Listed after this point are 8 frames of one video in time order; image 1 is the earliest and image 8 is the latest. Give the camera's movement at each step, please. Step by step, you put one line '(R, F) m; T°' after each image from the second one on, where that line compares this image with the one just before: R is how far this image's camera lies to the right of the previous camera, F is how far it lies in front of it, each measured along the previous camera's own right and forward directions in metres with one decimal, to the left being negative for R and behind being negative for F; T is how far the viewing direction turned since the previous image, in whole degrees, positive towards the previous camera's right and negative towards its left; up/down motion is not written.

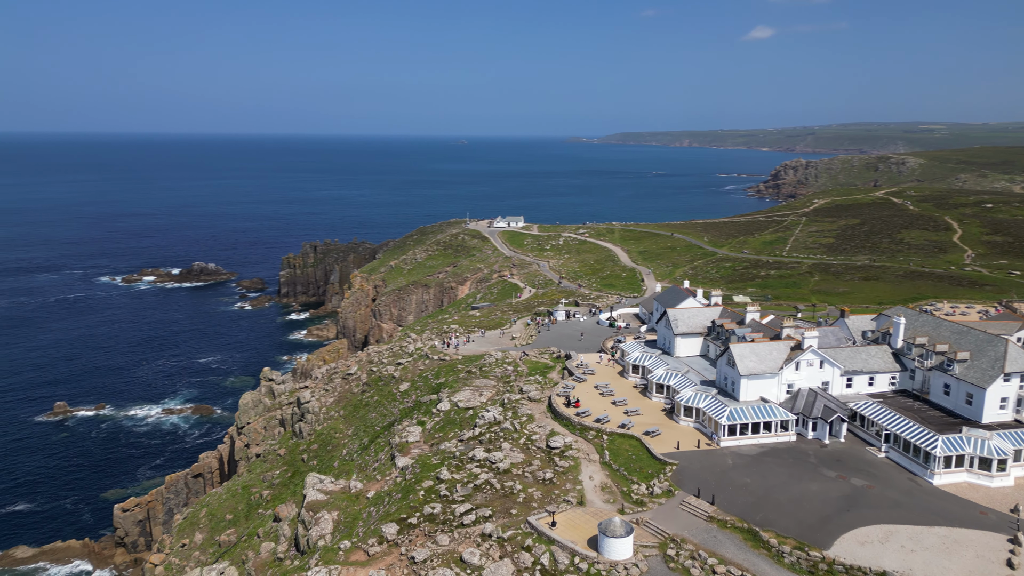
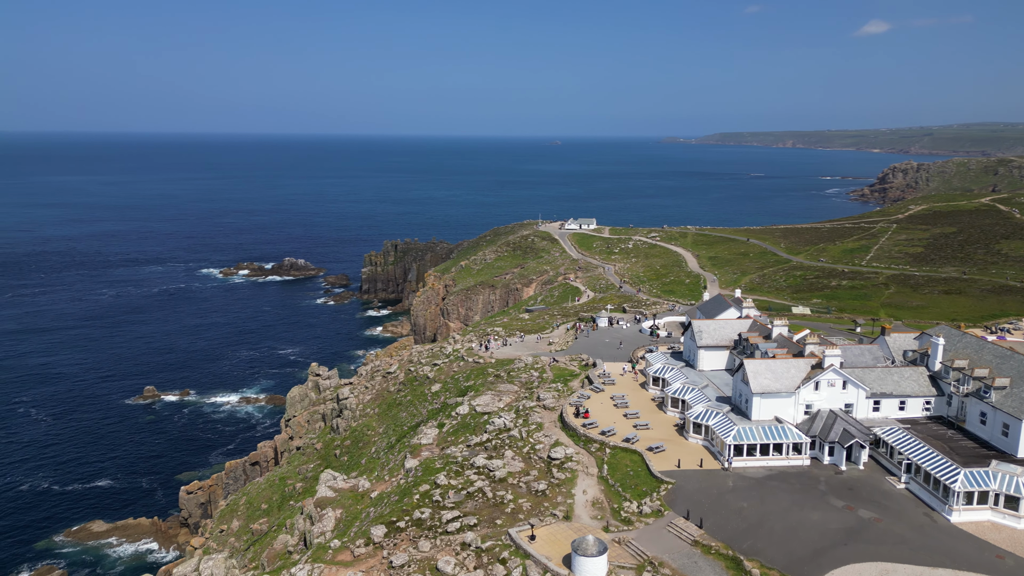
(+4.2, +0.7) m; -7°
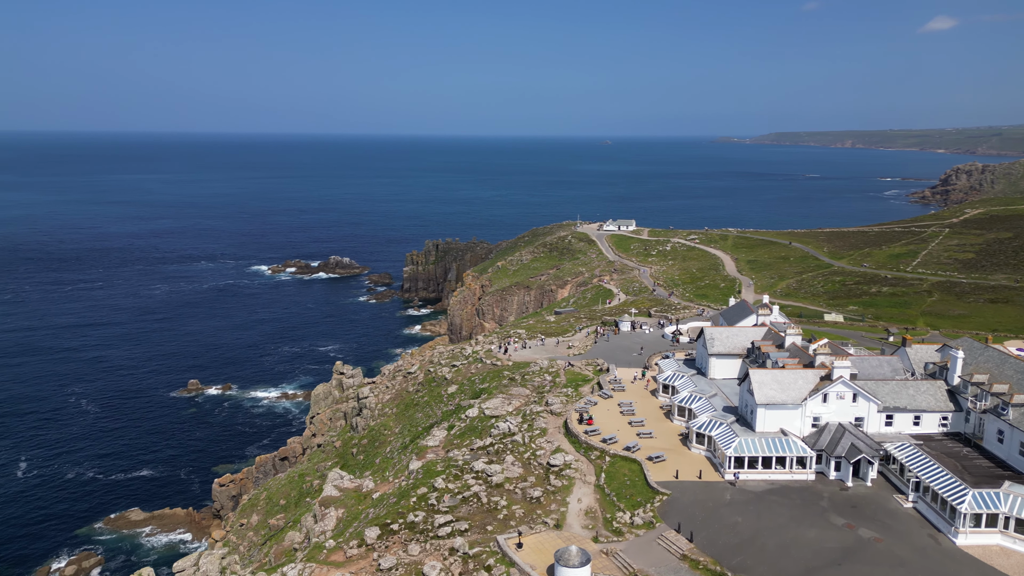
(+2.3, +0.3) m; -4°
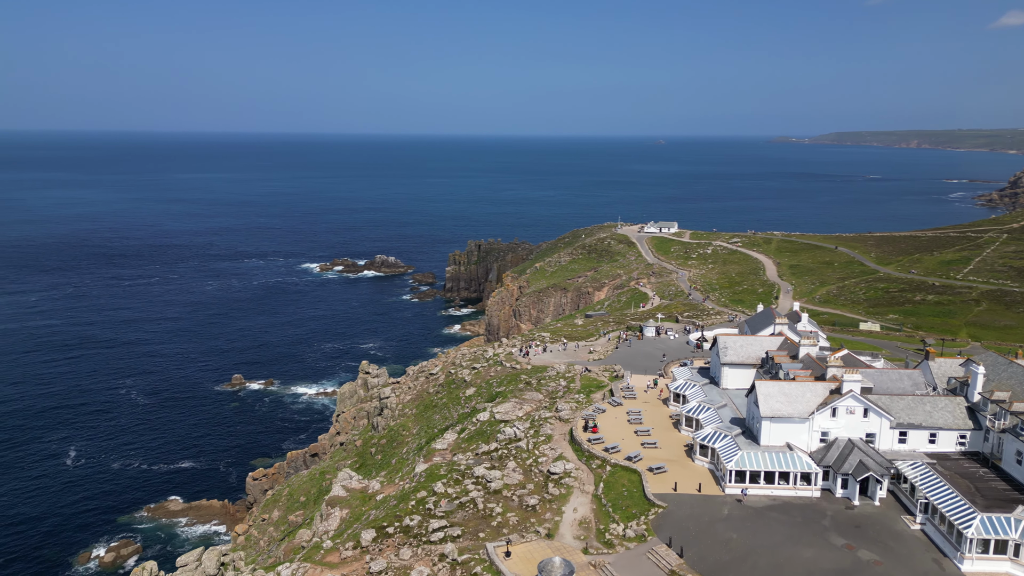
(+2.3, +0.3) m; -4°
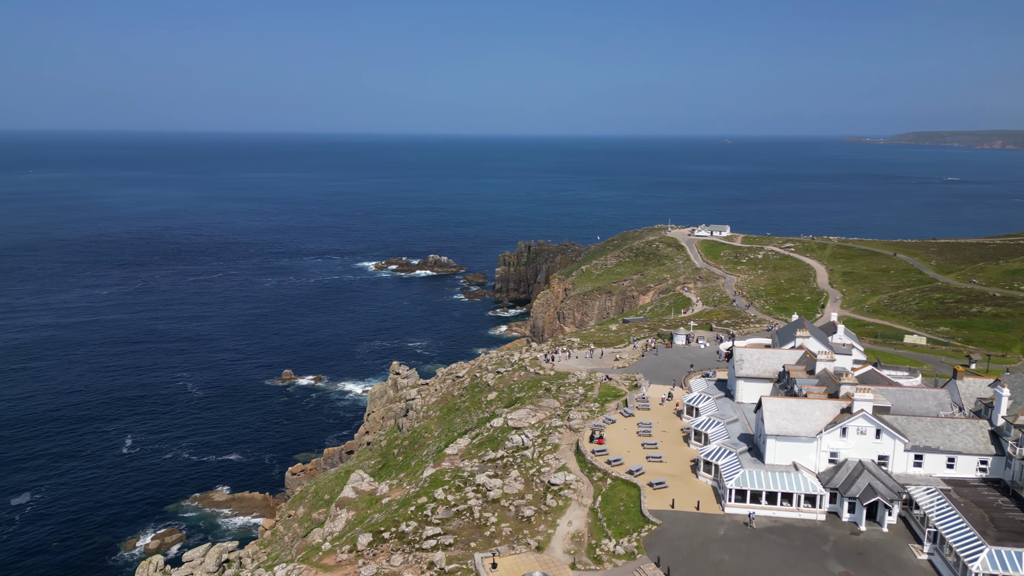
(+2.6, +0.3) m; -4°
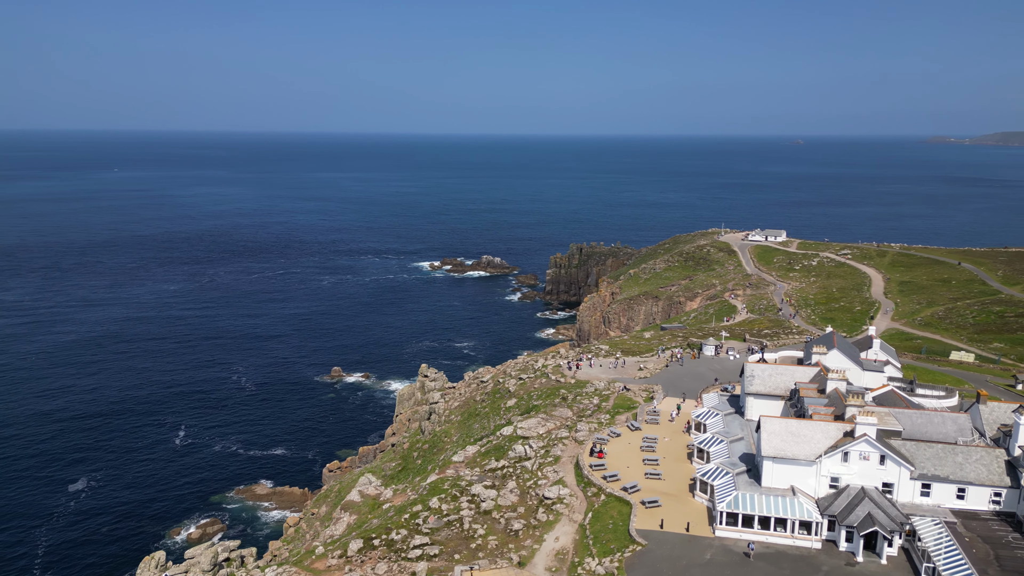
(+3.1, +0.4) m; -5°
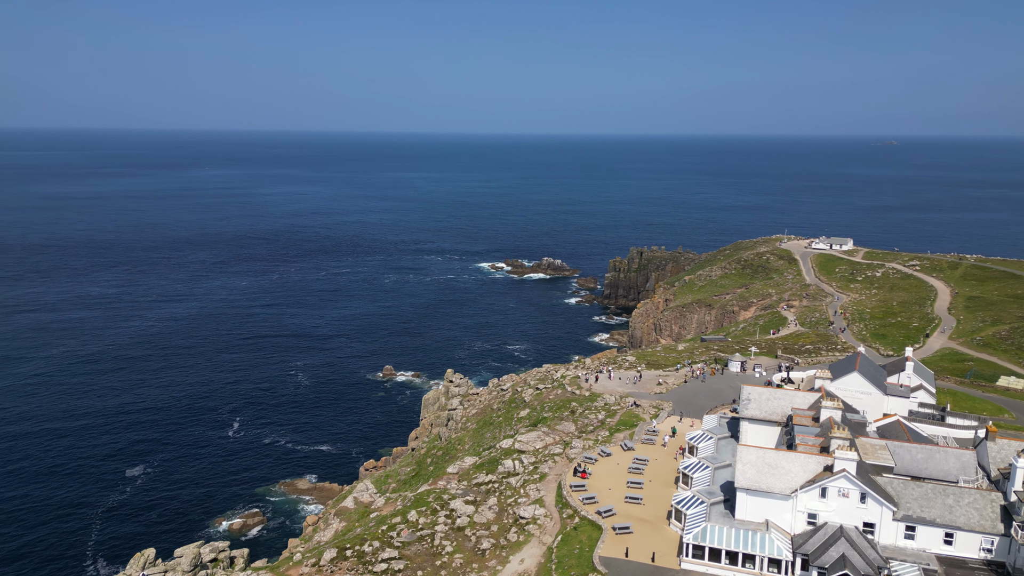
(+4.3, +0.5) m; -5°
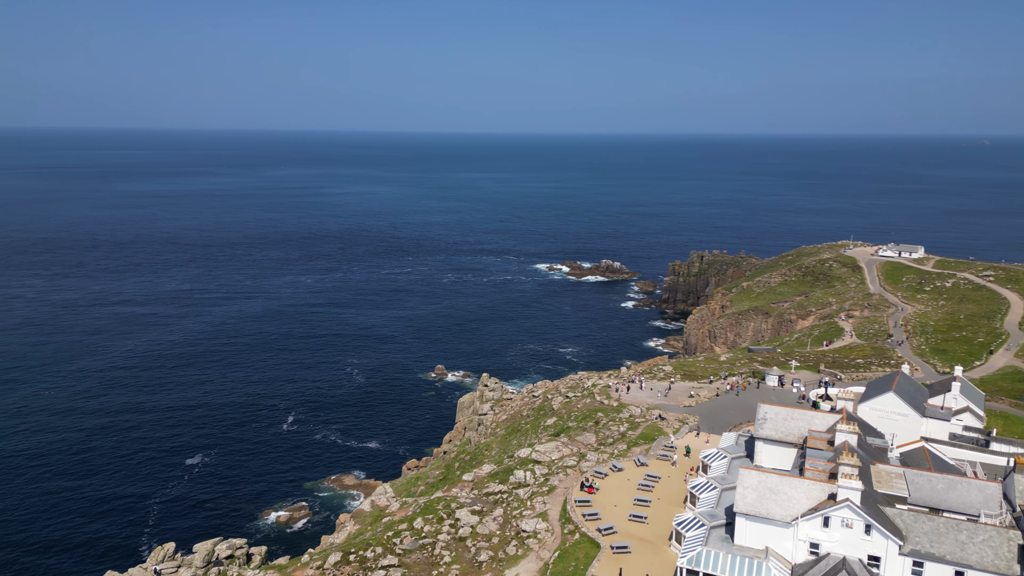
(+2.8, +0.2) m; -5°
